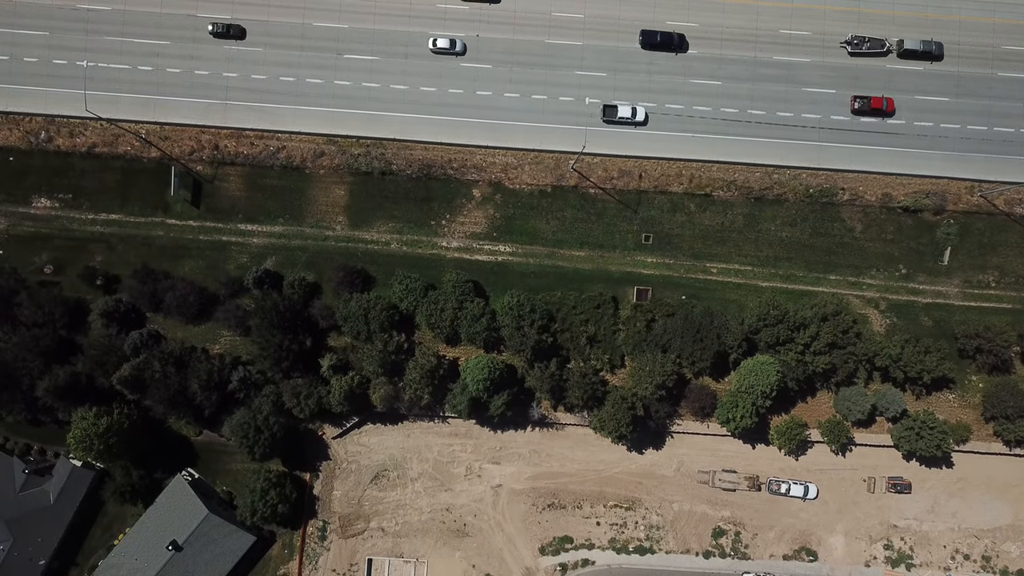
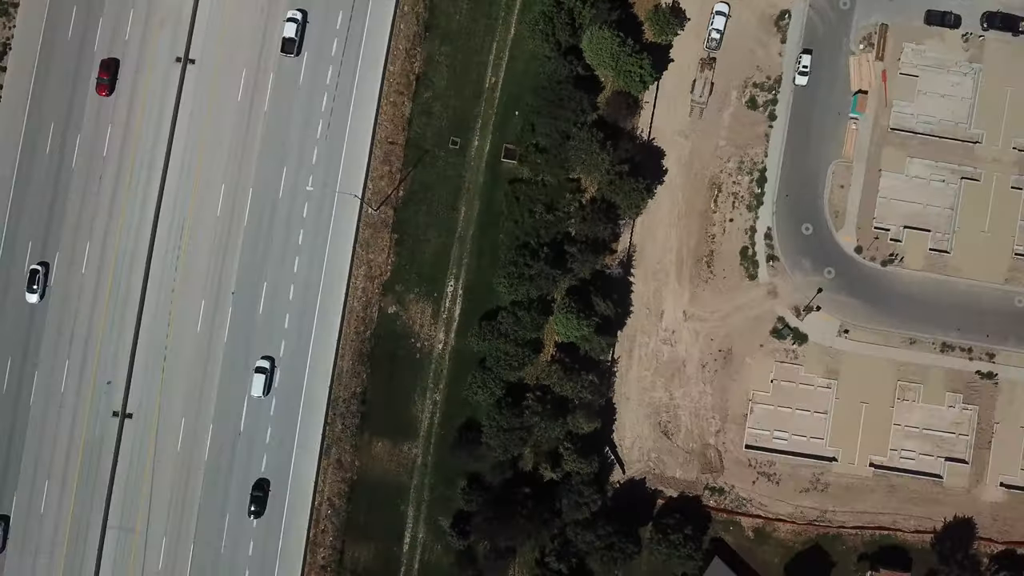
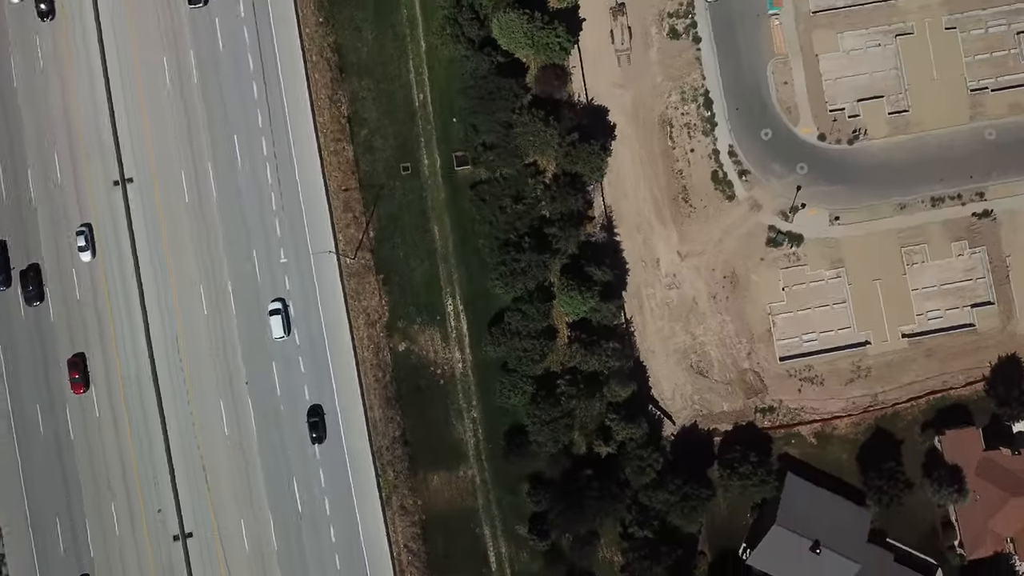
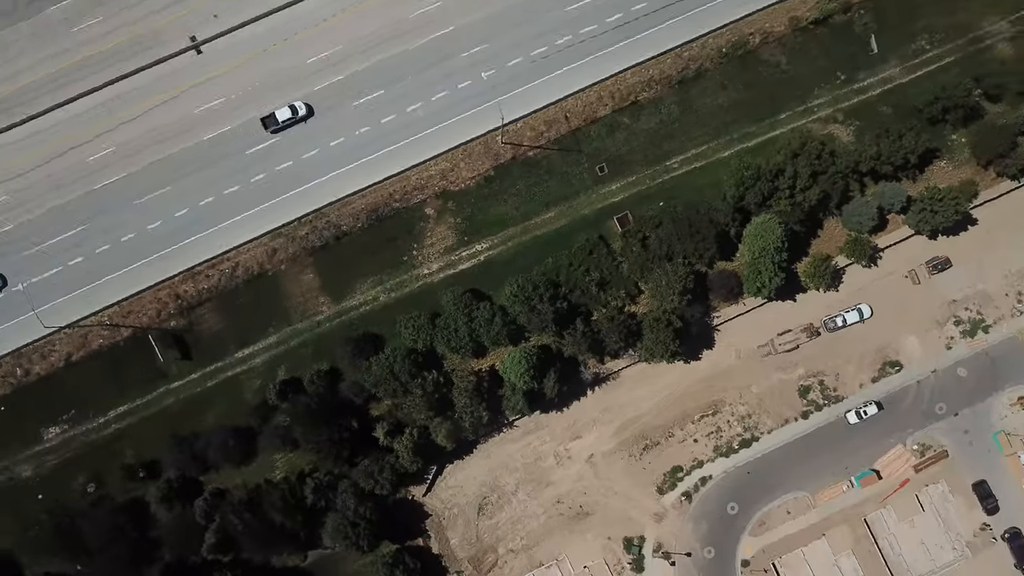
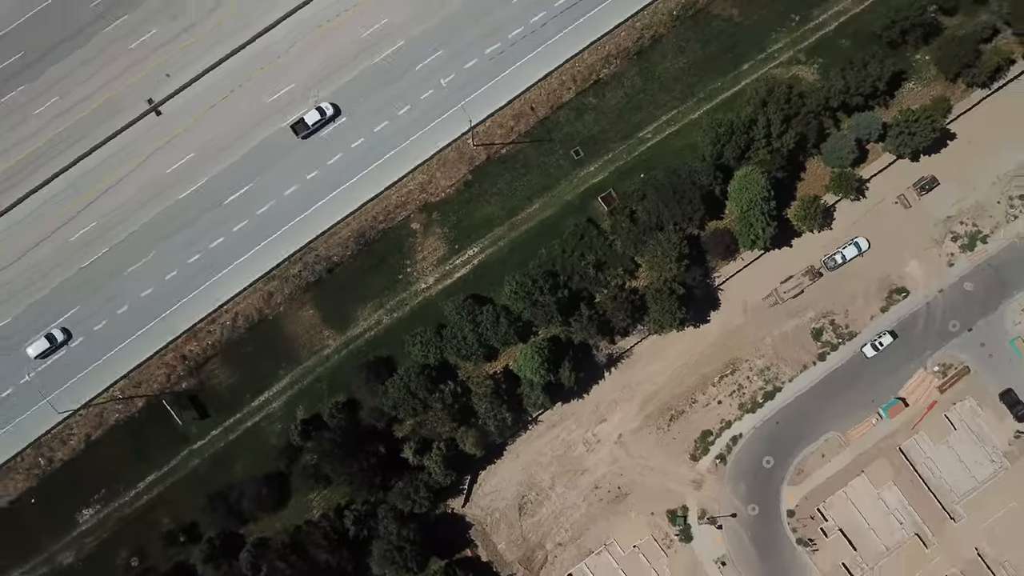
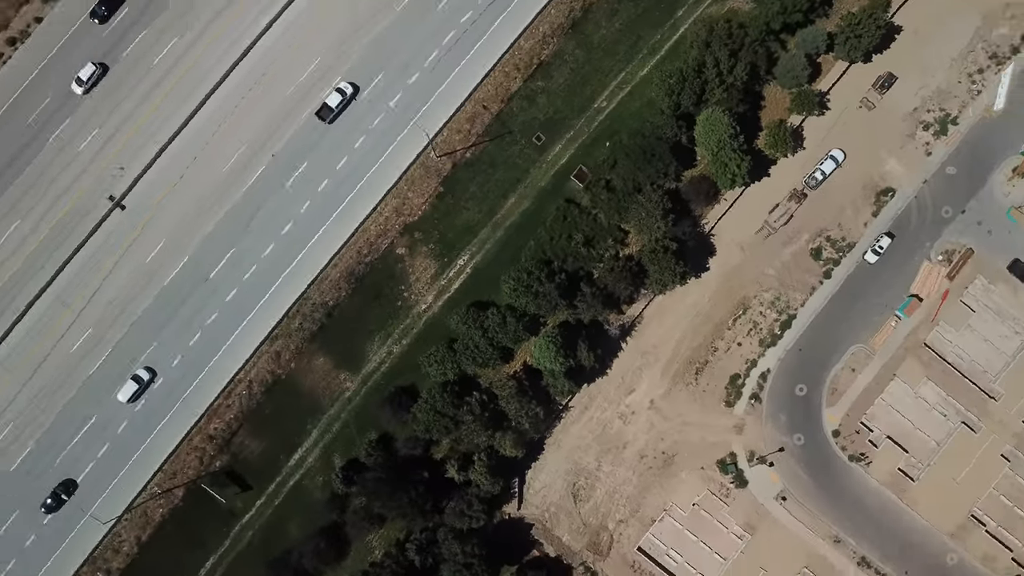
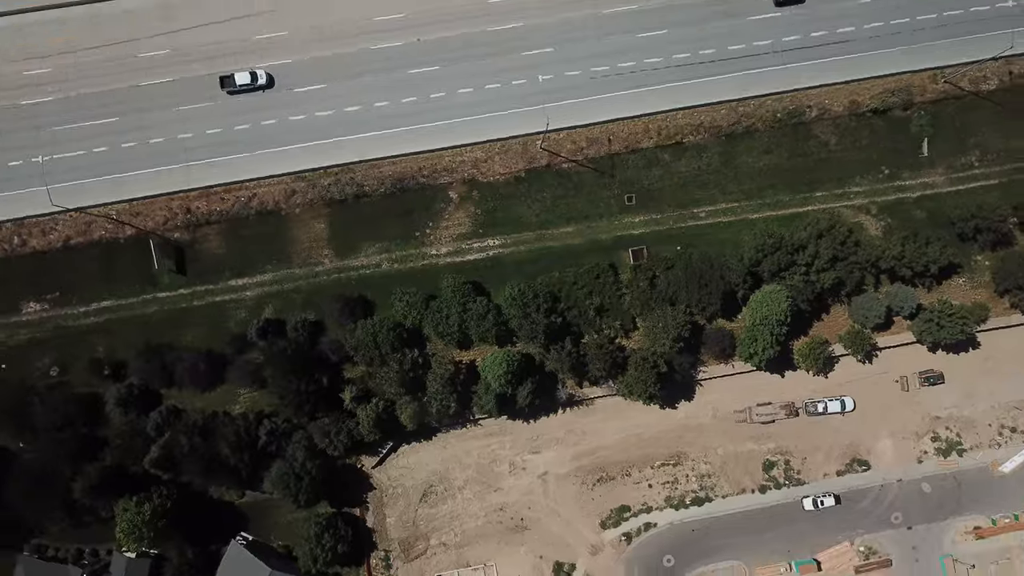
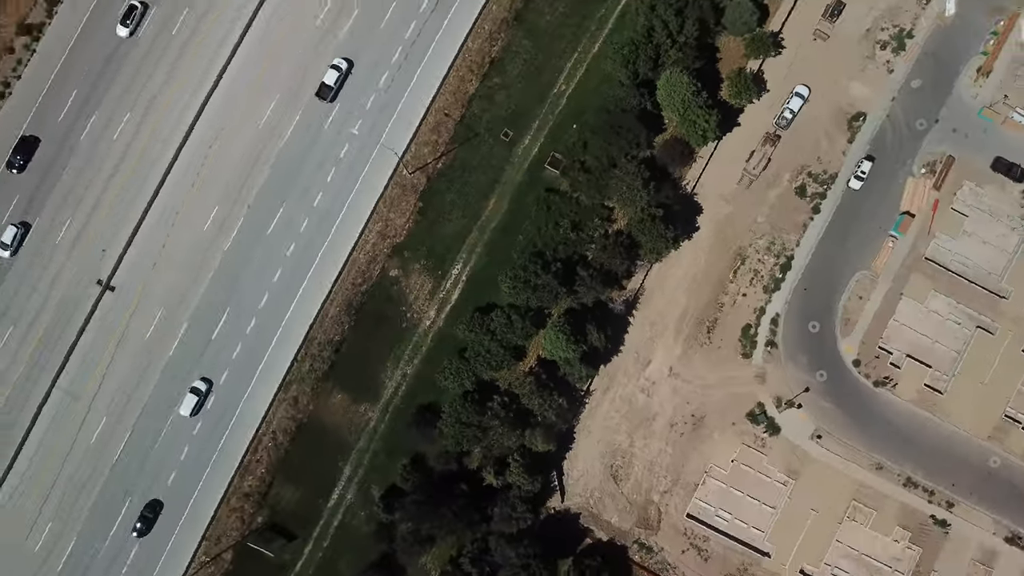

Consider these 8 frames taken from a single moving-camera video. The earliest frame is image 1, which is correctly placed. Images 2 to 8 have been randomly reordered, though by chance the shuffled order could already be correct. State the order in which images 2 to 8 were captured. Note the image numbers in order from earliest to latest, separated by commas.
7, 4, 5, 6, 8, 2, 3
